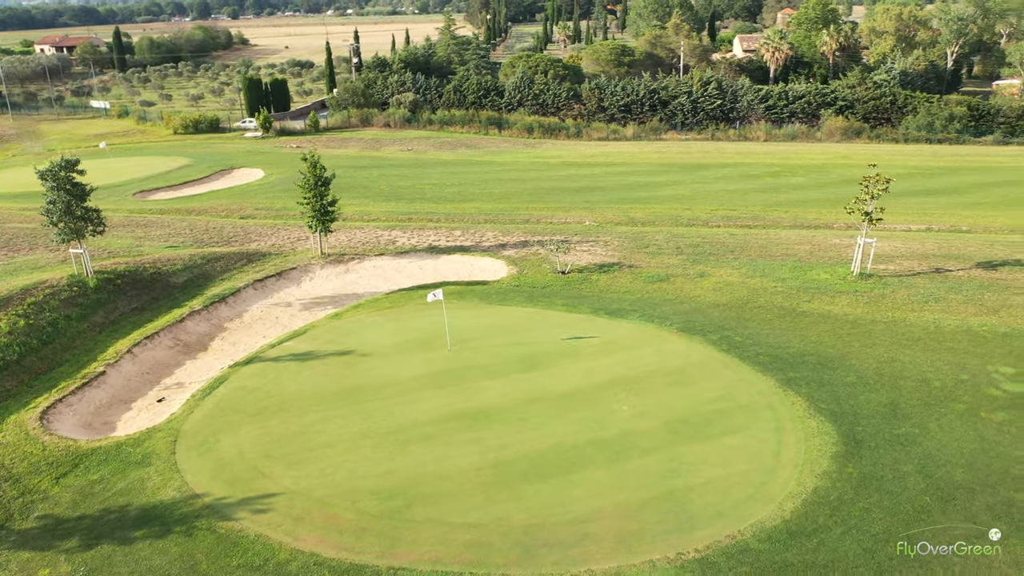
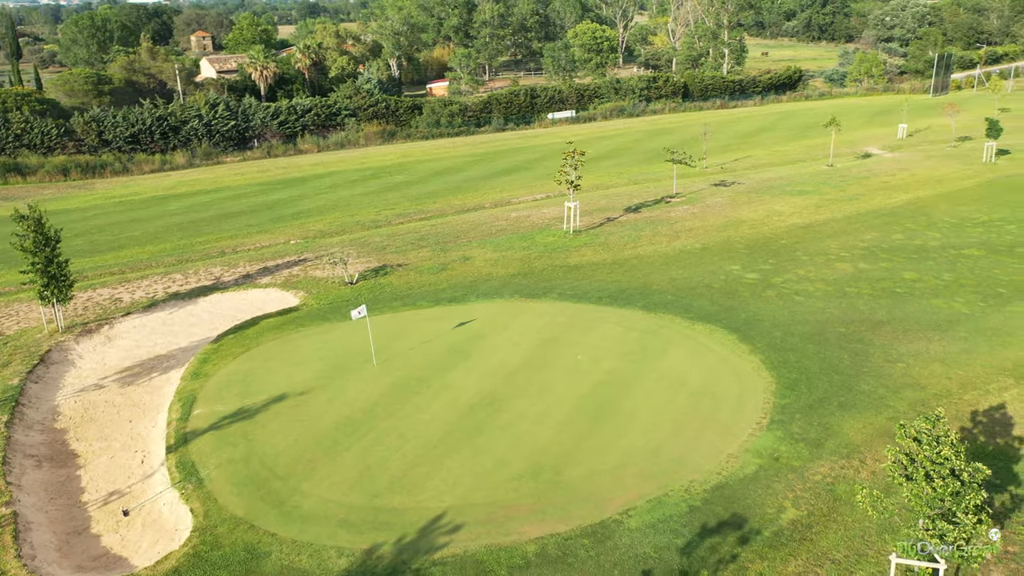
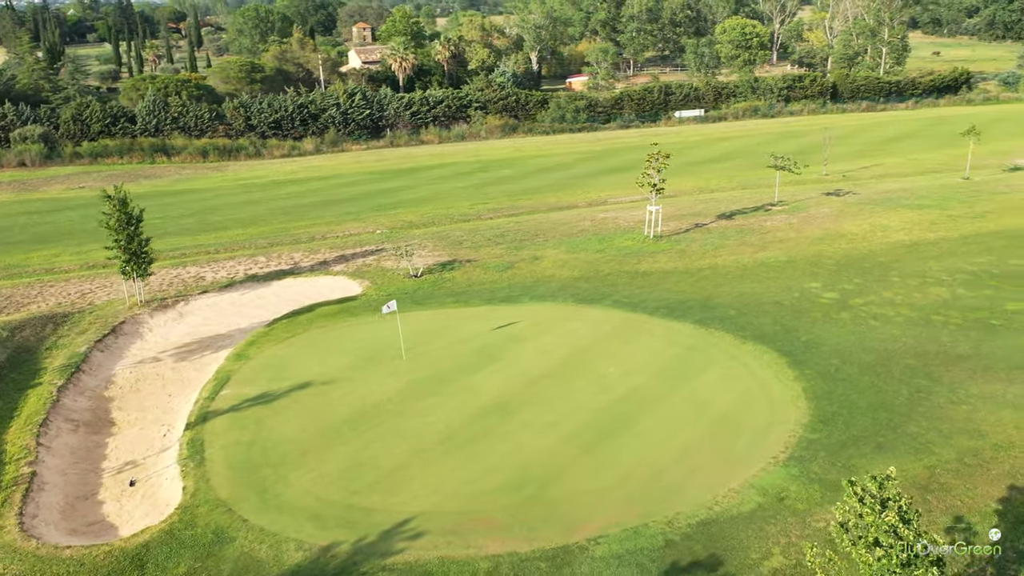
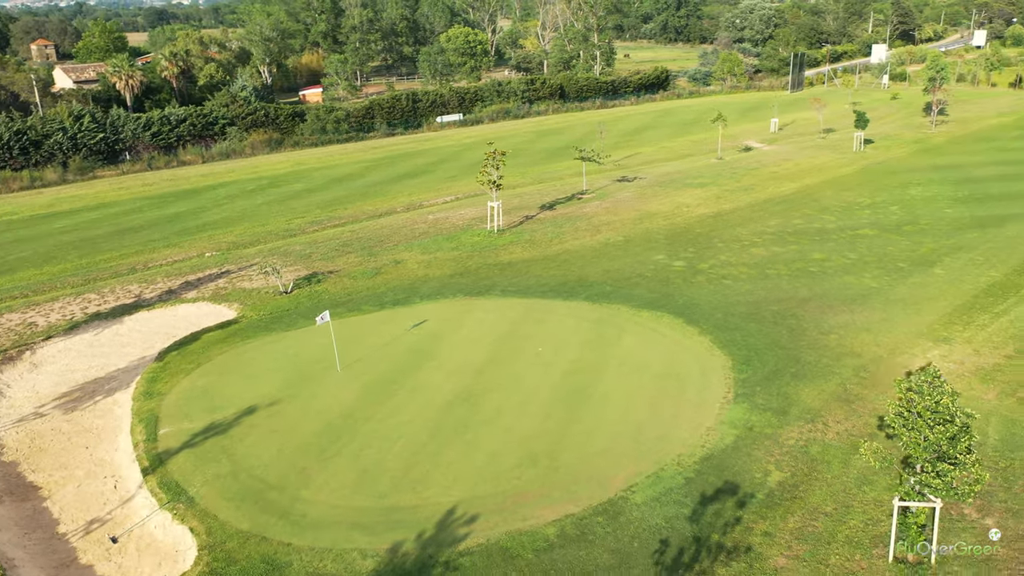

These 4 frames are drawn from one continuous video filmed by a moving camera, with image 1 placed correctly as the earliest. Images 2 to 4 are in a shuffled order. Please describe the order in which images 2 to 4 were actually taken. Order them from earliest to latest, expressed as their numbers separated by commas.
3, 2, 4
